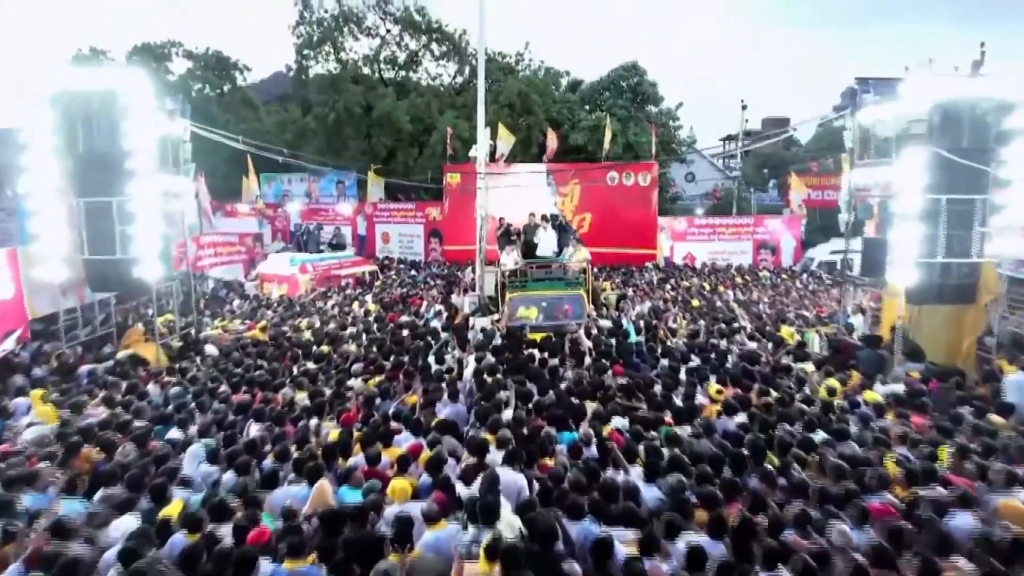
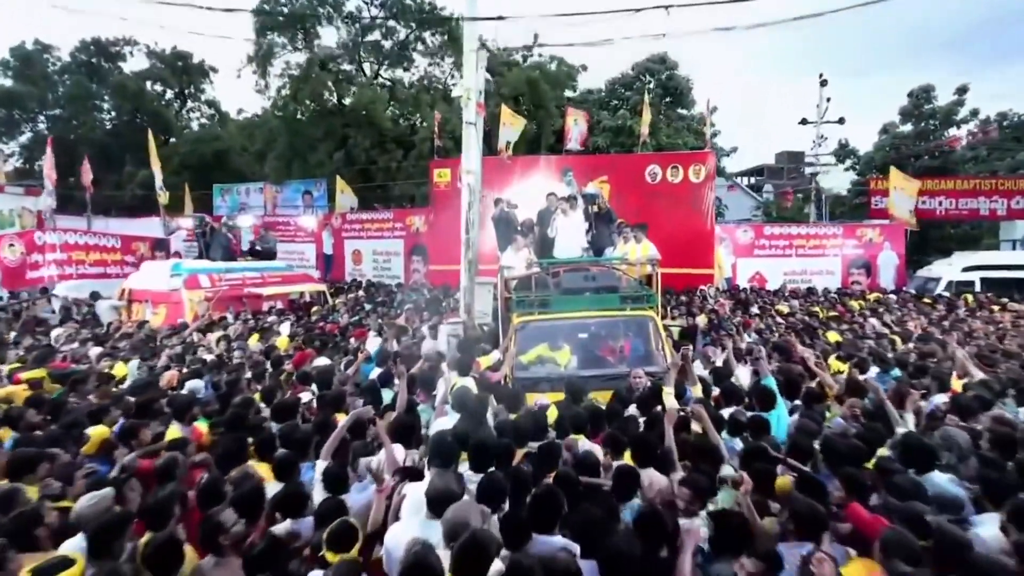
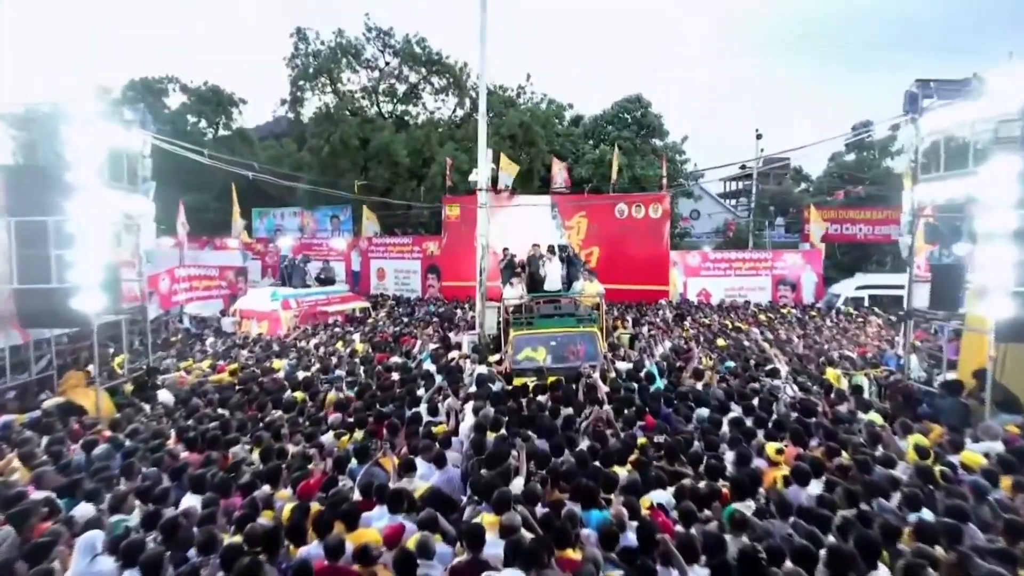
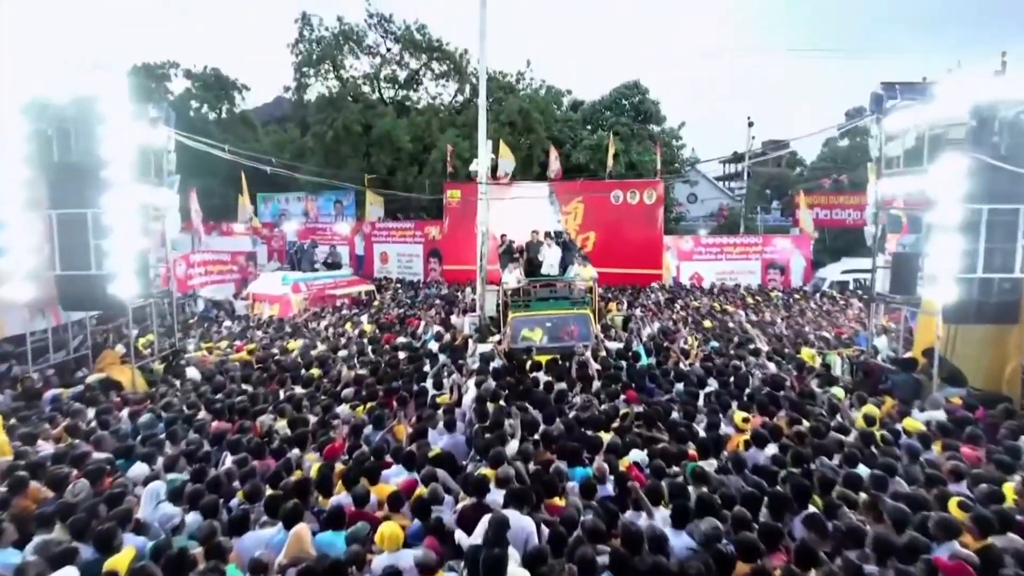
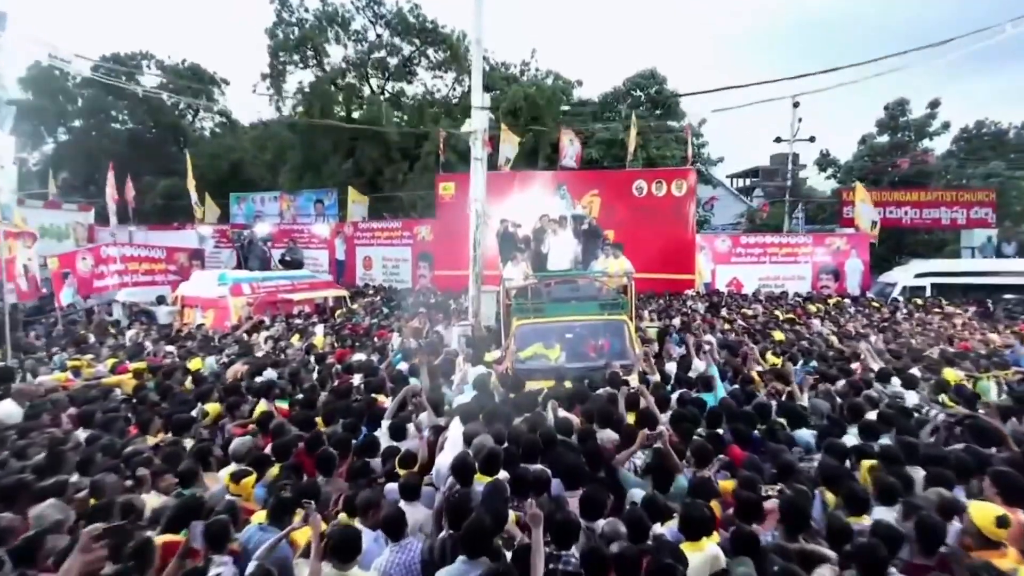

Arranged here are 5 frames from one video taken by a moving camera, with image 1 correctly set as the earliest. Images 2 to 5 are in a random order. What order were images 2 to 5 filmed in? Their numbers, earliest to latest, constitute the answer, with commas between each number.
4, 3, 5, 2
